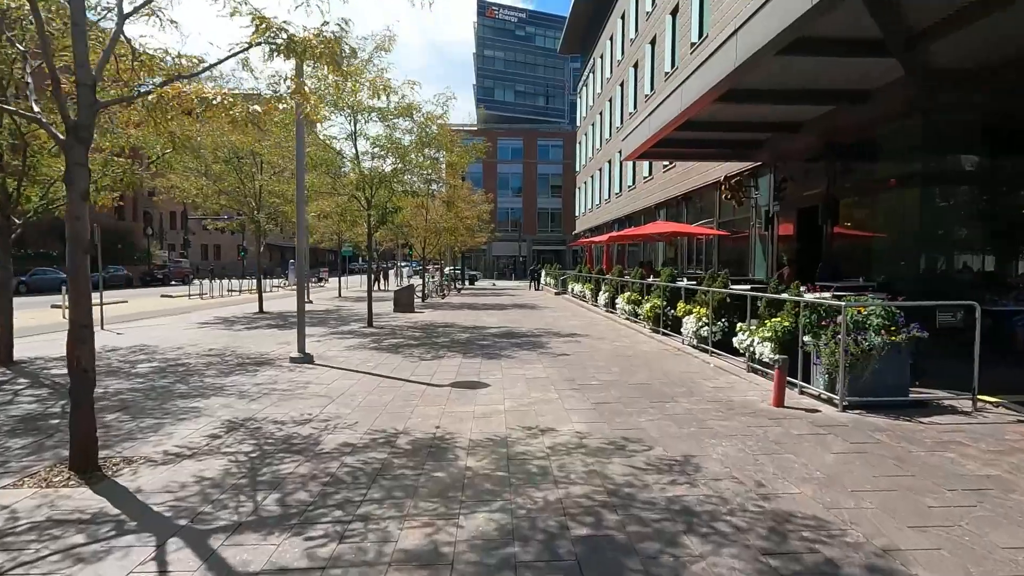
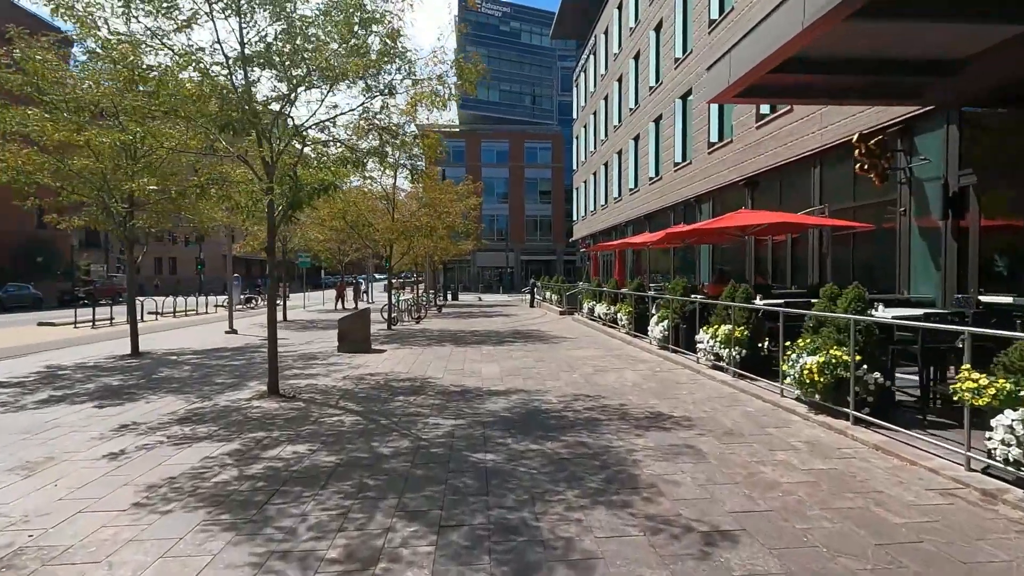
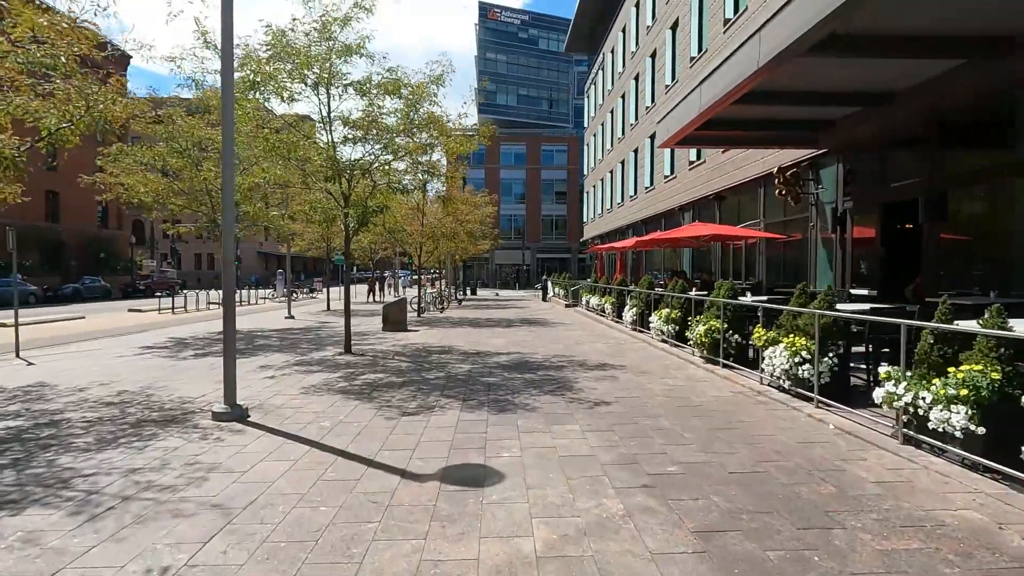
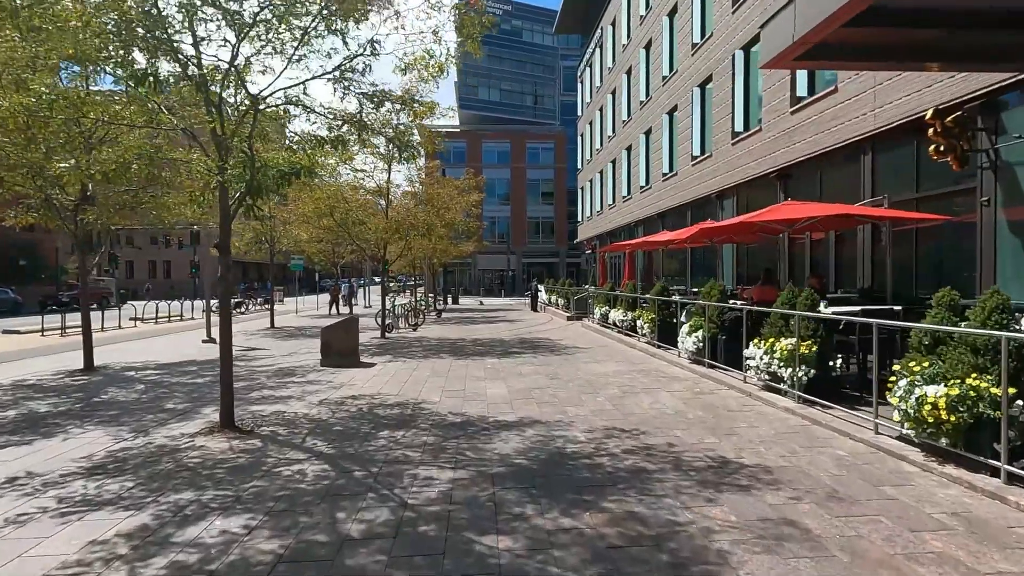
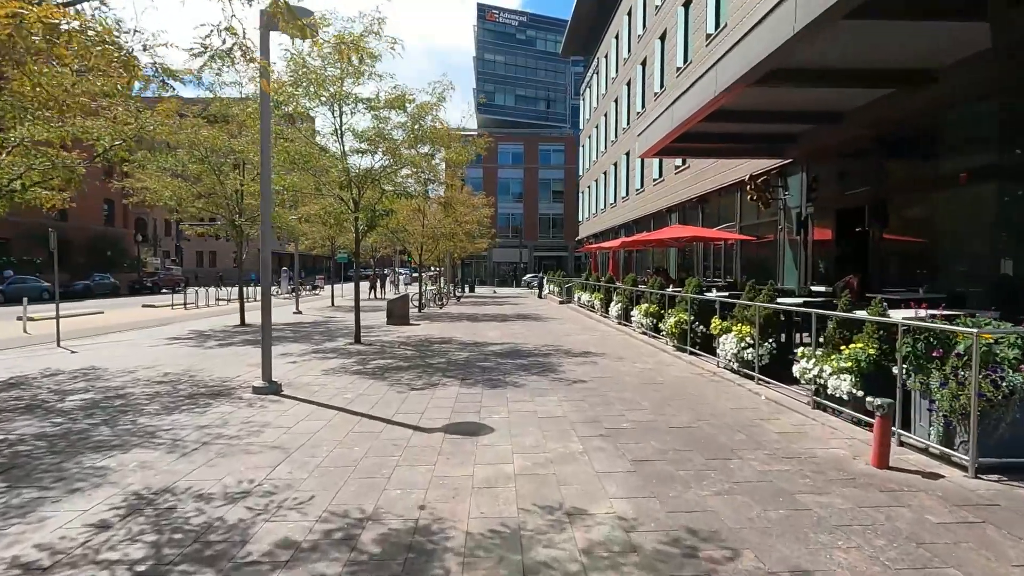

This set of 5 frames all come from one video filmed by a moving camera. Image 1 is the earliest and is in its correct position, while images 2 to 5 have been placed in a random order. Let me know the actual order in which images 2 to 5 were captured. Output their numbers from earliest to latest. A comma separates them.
5, 3, 2, 4
